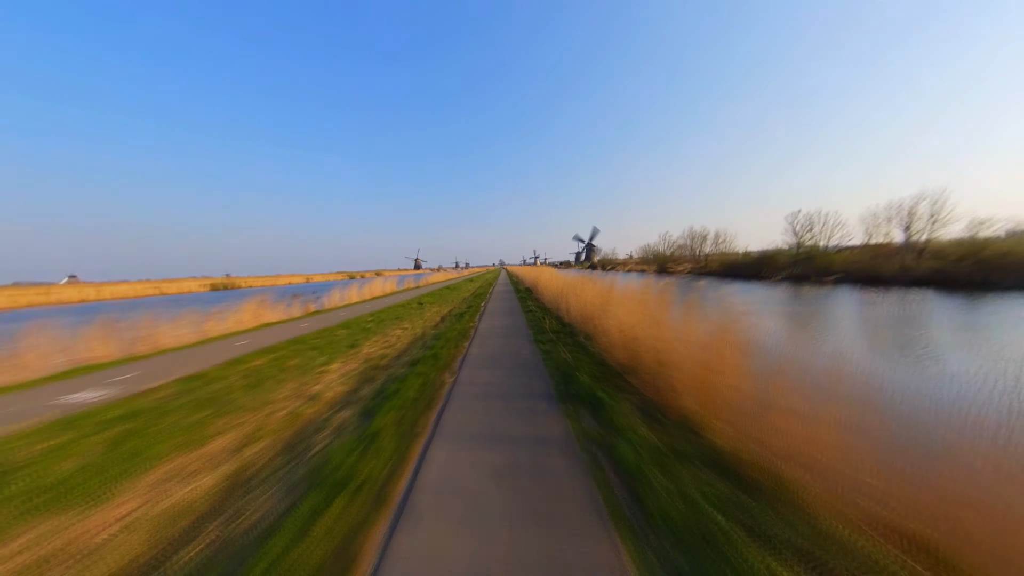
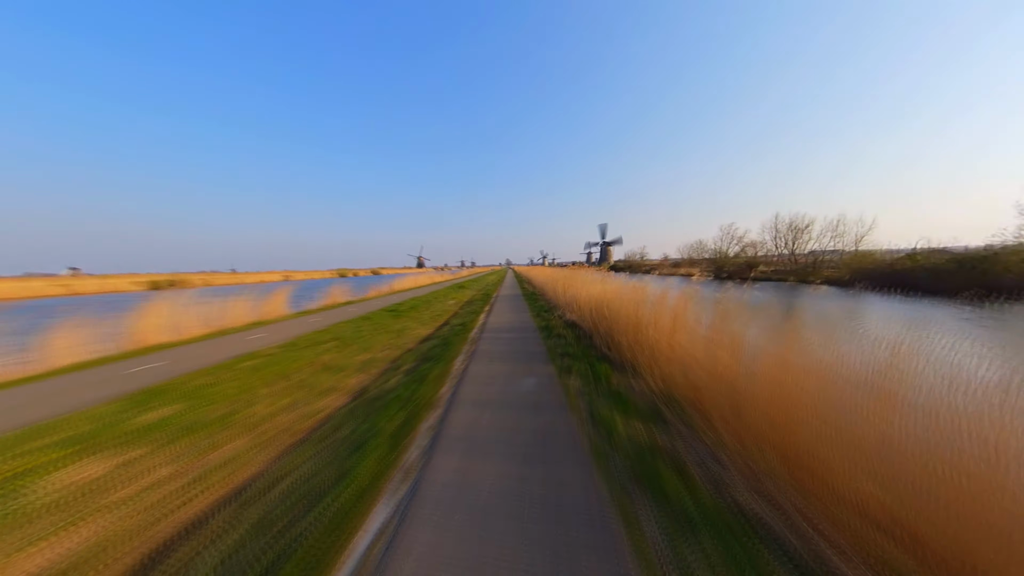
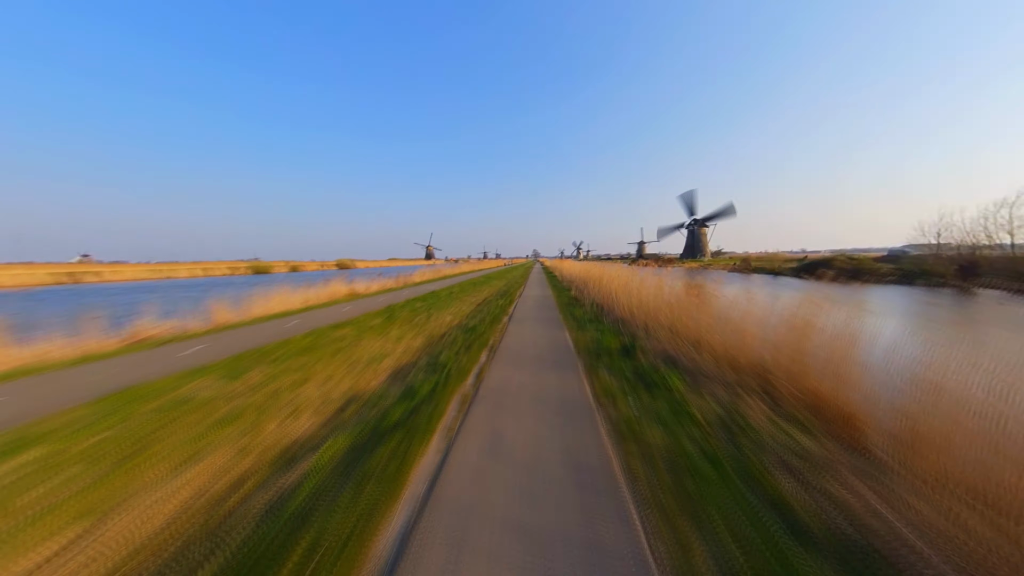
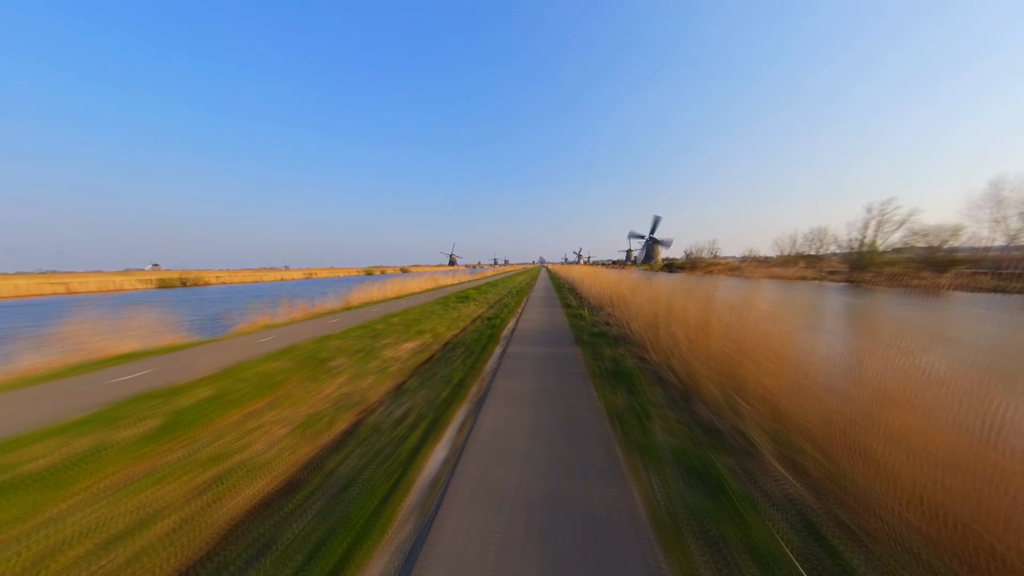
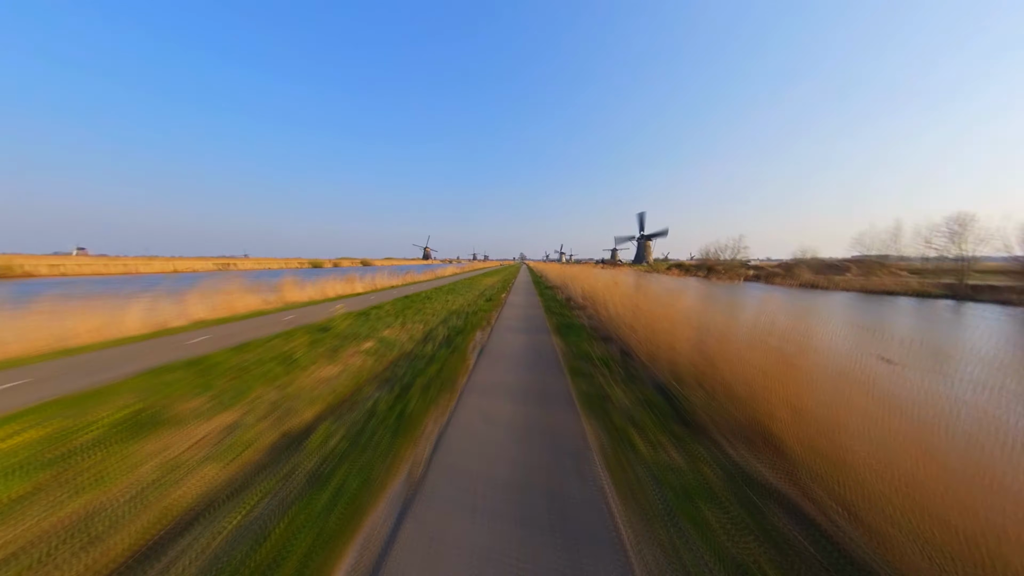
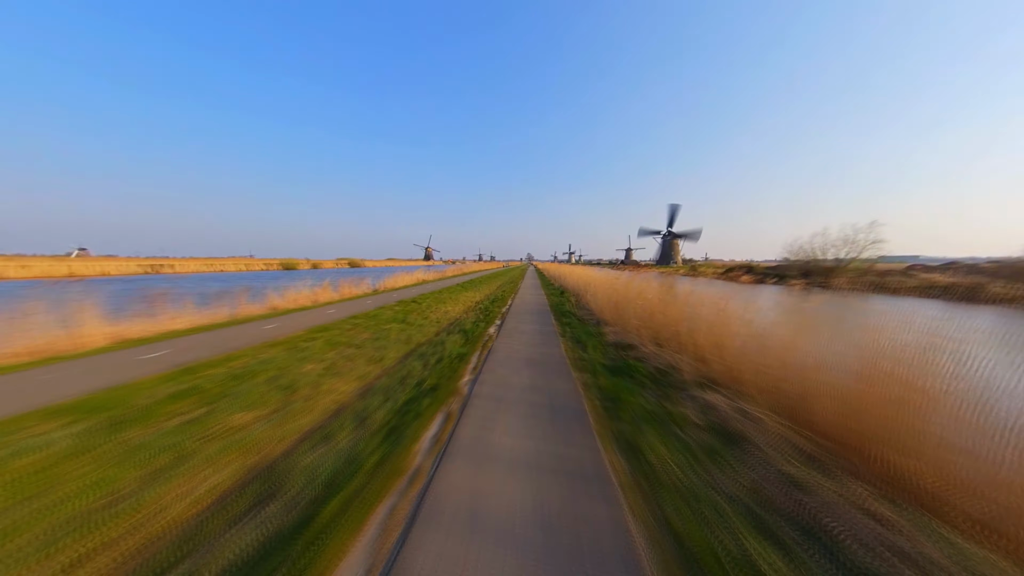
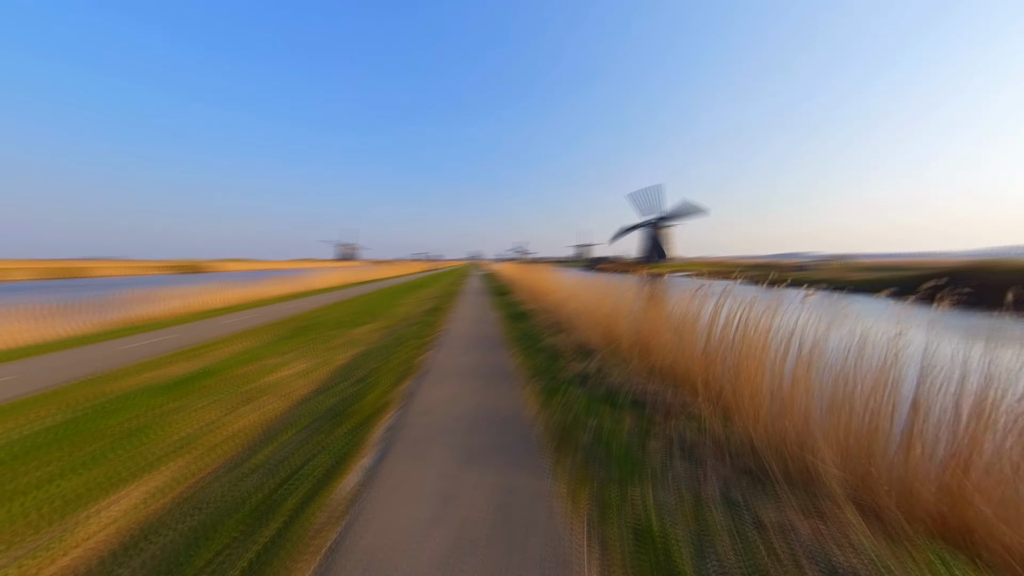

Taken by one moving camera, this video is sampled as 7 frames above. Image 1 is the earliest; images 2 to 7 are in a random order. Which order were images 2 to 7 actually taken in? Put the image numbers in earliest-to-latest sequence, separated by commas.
2, 4, 5, 6, 3, 7
